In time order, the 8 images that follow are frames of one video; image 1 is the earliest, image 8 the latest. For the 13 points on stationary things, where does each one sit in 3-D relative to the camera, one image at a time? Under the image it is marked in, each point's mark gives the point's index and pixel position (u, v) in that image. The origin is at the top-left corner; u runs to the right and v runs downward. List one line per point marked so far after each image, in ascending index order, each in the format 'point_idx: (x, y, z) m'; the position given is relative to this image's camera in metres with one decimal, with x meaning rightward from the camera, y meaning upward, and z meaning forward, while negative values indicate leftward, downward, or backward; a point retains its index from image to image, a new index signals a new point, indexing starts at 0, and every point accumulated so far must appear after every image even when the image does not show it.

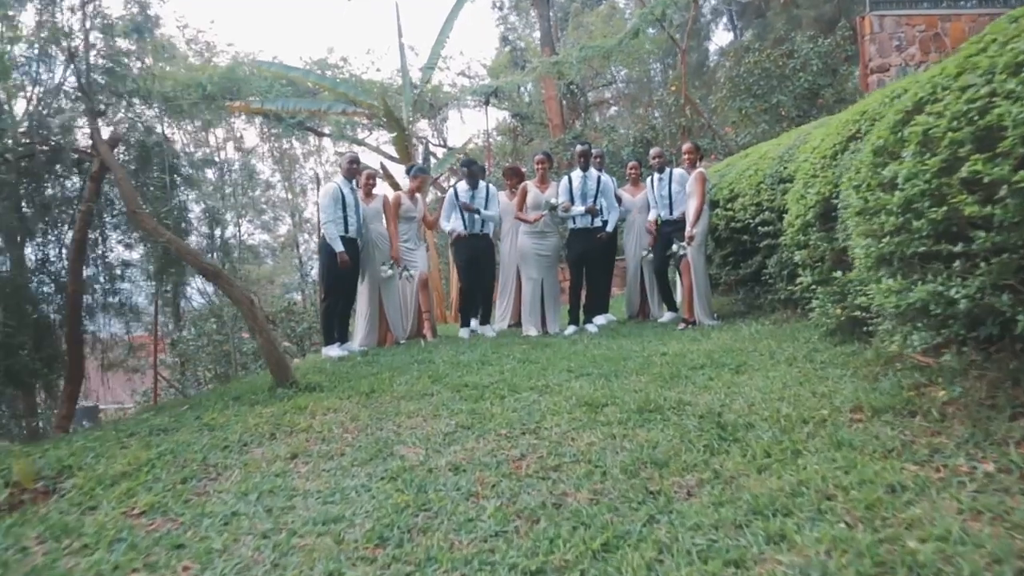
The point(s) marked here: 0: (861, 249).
0: (+2.0, +0.2, +4.9) m
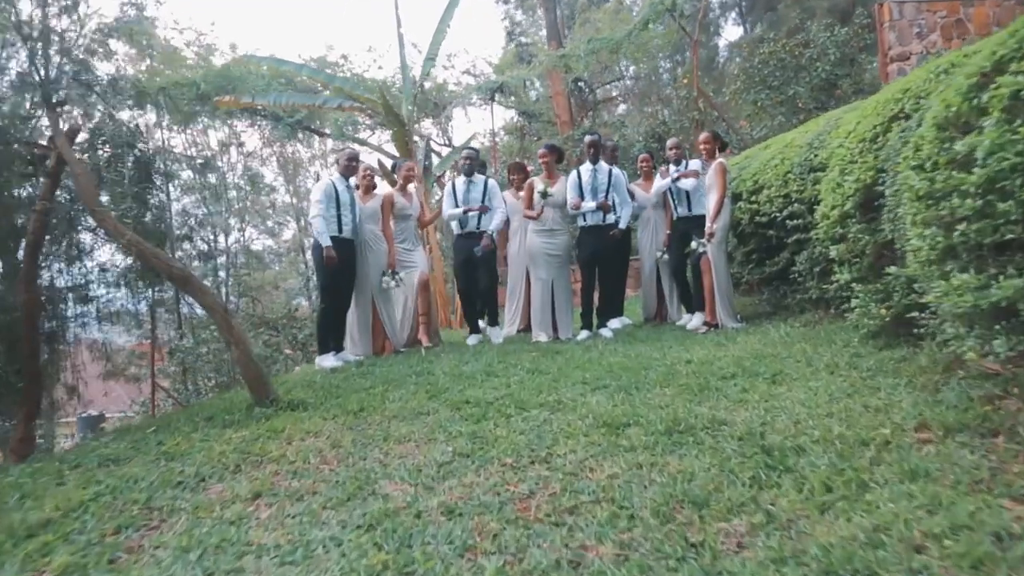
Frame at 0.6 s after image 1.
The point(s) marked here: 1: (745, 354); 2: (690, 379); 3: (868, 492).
0: (+2.1, +0.2, +4.2) m
1: (+1.8, -0.5, +6.6) m
2: (+1.1, -0.6, +5.4) m
3: (+1.3, -0.8, +3.2) m
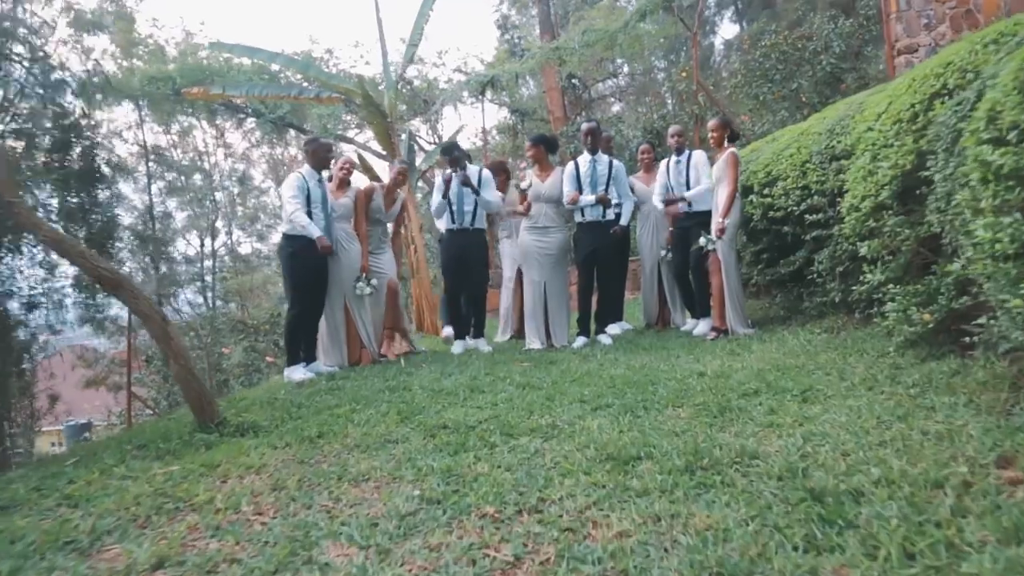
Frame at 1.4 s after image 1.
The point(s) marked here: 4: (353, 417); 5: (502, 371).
0: (+2.0, +0.2, +3.4) m
1: (+1.7, -0.5, +5.8) m
2: (+1.1, -0.6, +4.6) m
3: (+1.3, -0.8, +2.4) m
4: (-0.9, -0.7, +4.8) m
5: (-0.1, -0.7, +6.6) m
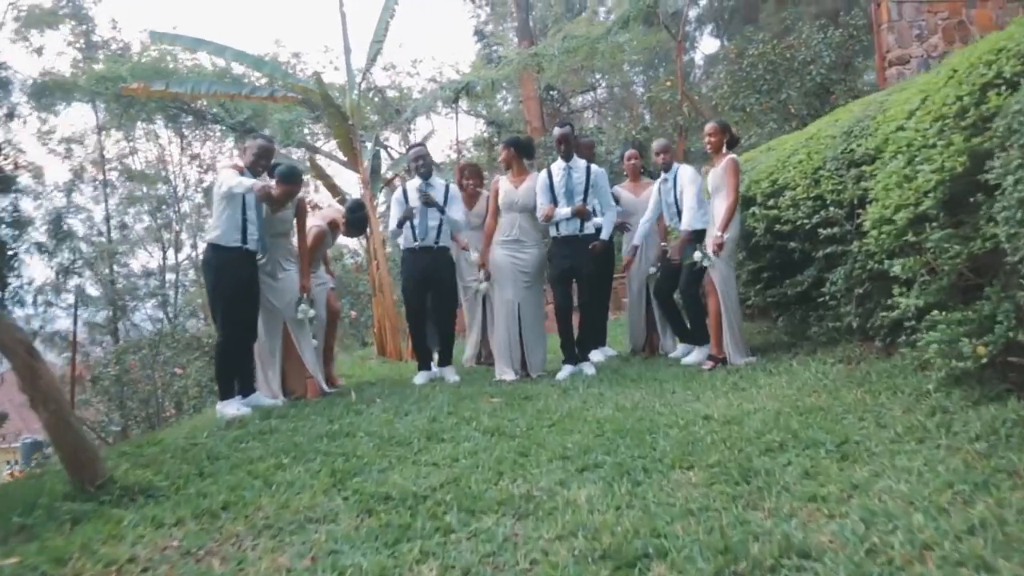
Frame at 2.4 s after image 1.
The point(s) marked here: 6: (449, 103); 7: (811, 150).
0: (+1.9, +0.1, +2.5) m
1: (+1.5, -0.7, +4.9) m
2: (+0.9, -0.7, +3.7) m
3: (+1.2, -0.9, +1.4) m
4: (-1.1, -0.8, +3.8) m
5: (-0.3, -0.8, +5.6) m
6: (-1.4, +4.1, +18.9) m
7: (+2.4, +1.1, +6.7) m
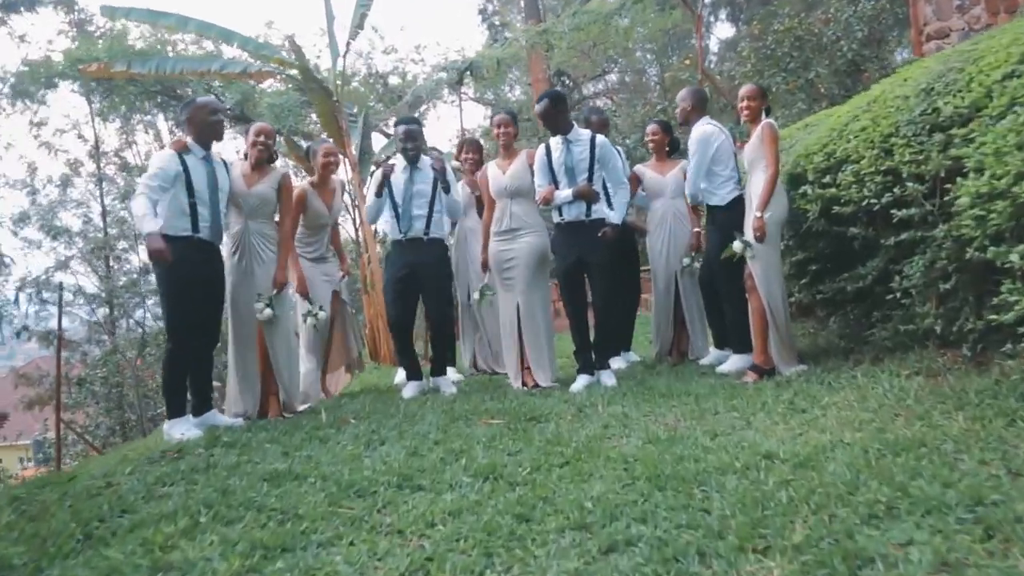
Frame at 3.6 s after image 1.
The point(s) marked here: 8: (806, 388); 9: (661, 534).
0: (+1.8, +0.1, +1.4) m
1: (+1.5, -0.7, +3.7) m
2: (+0.9, -0.7, +2.5) m
3: (+1.1, -0.9, +0.3) m
4: (-1.1, -0.8, +2.7) m
5: (-0.3, -0.8, +4.5) m
6: (-1.2, +4.2, +17.8) m
7: (+2.4, +1.1, +5.5) m
8: (+1.8, -0.6, +5.2) m
9: (+0.4, -0.7, +2.6) m
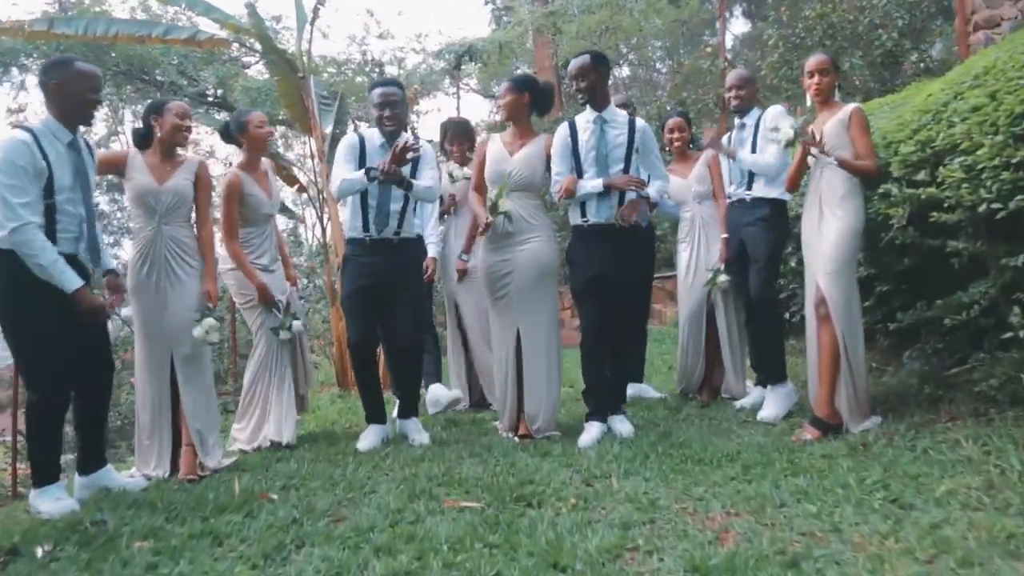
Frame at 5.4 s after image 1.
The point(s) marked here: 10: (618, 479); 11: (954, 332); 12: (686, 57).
0: (+1.7, 0.0, -0.1) m
1: (+1.4, -0.8, +2.3) m
2: (+0.8, -0.9, +1.1) m
3: (+1.0, -1.0, -1.1) m
4: (-1.2, -1.0, +1.3) m
5: (-0.4, -0.9, +3.1) m
6: (-1.1, +4.1, +16.4) m
7: (+2.3, +1.0, +4.1) m
8: (+1.7, -0.8, +3.8) m
9: (+0.3, -0.9, +1.2) m
10: (+0.5, -0.9, +3.8) m
11: (+2.4, -0.2, +4.6) m
12: (+3.8, +5.1, +18.4) m
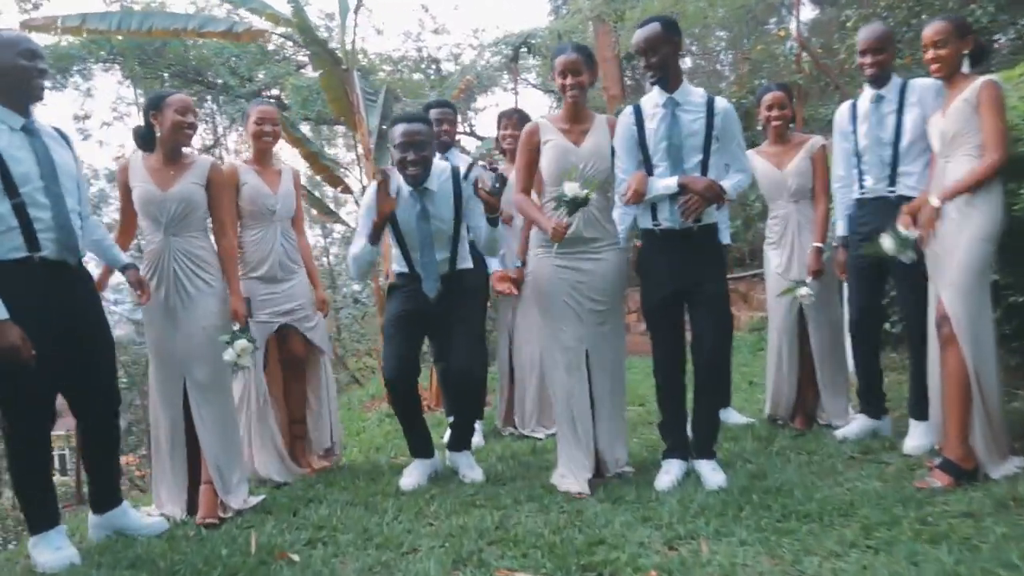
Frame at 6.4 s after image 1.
0: (+1.7, -0.1, -0.9) m
1: (+1.6, -0.9, +1.5) m
2: (+0.9, -0.9, +0.4) m
3: (+0.9, -1.1, -1.8) m
4: (-1.1, -1.1, +0.7) m
5: (-0.2, -1.0, +2.5) m
6: (0.0, +4.1, +15.8) m
7: (+2.6, +0.9, +3.3) m
8: (+2.0, -0.8, +3.0) m
9: (+0.4, -1.0, +0.5) m
10: (+0.7, -0.9, +3.1) m
11: (+2.7, -0.3, +3.7) m
12: (+5.1, +5.1, +17.4) m
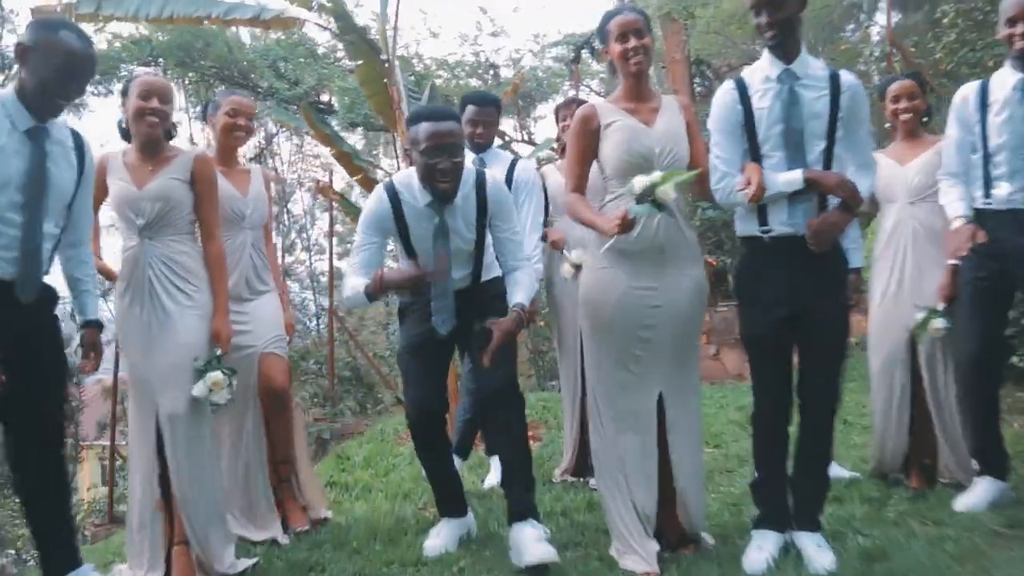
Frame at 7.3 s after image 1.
0: (+1.6, -0.1, -1.8) m
1: (+1.6, -1.0, +0.6) m
2: (+0.8, -1.0, -0.5) m
3: (+0.7, -1.1, -2.7) m
4: (-1.2, -1.1, 0.0) m
5: (-0.1, -1.1, +1.7) m
6: (+1.1, +3.8, +15.0) m
7: (+2.7, +0.8, +2.3) m
8: (+2.1, -0.9, +2.0) m
9: (+0.3, -1.0, -0.4) m
10: (+0.8, -1.0, +2.3) m
11: (+2.9, -0.4, +2.7) m
12: (+6.3, +4.7, +16.3) m
